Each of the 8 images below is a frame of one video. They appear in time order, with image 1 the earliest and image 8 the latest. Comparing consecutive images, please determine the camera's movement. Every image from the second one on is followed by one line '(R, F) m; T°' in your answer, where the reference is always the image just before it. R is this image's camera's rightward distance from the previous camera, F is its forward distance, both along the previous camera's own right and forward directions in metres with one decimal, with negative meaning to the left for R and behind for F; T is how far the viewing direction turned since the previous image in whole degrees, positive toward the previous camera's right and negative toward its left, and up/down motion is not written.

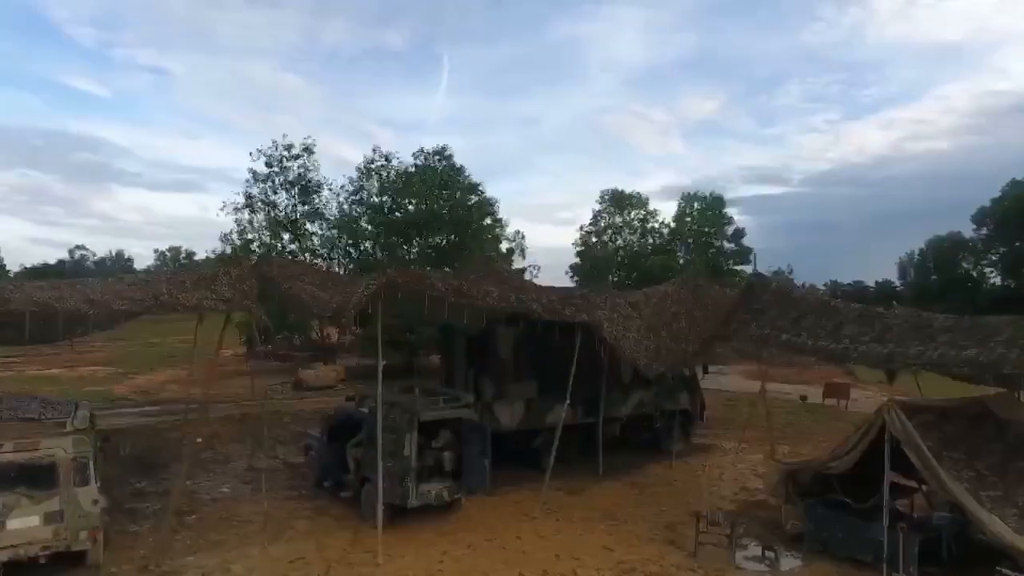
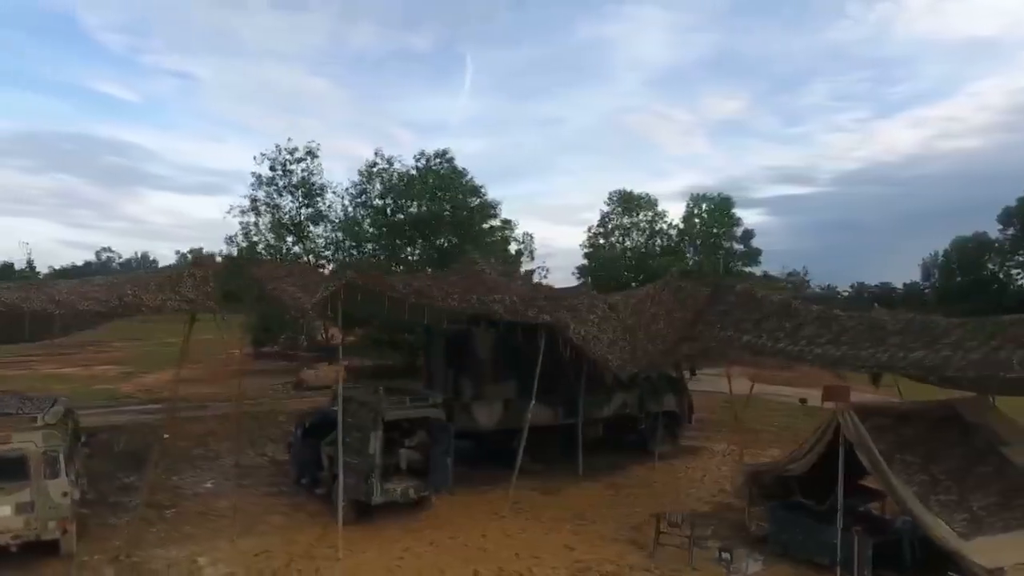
(+1.0, -0.1) m; -2°
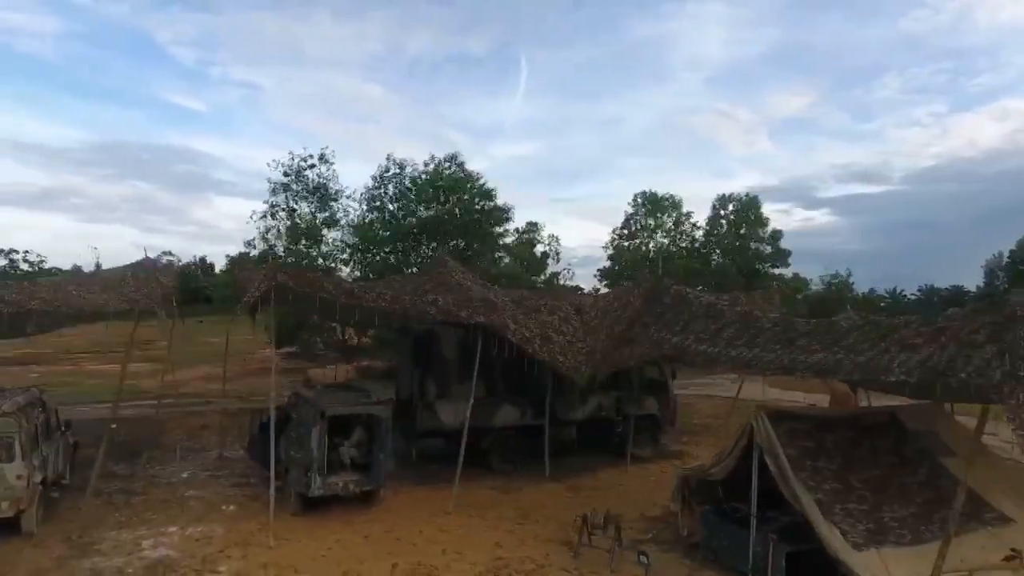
(+2.2, -0.1) m; -5°
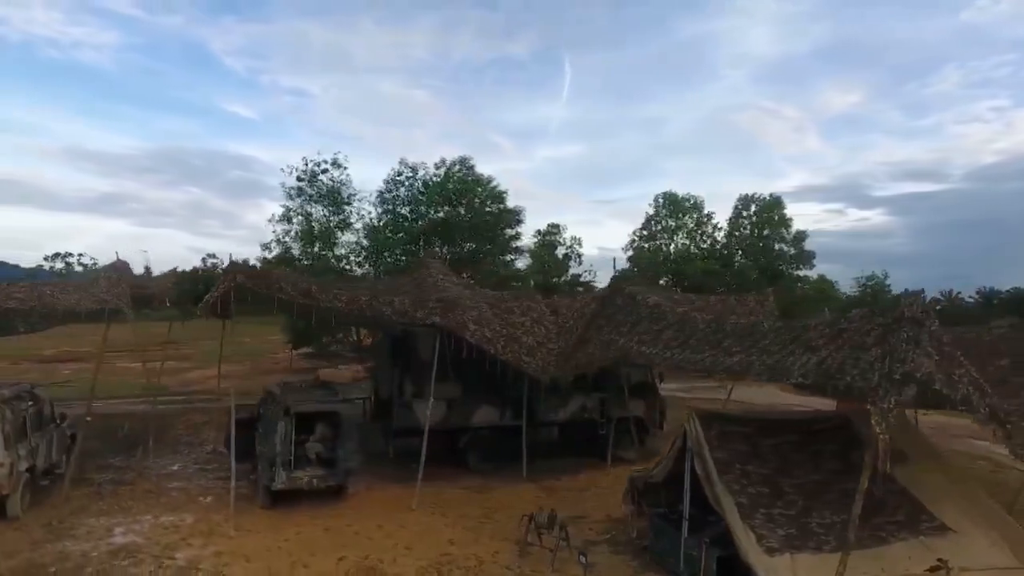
(+1.6, -0.1) m; -4°
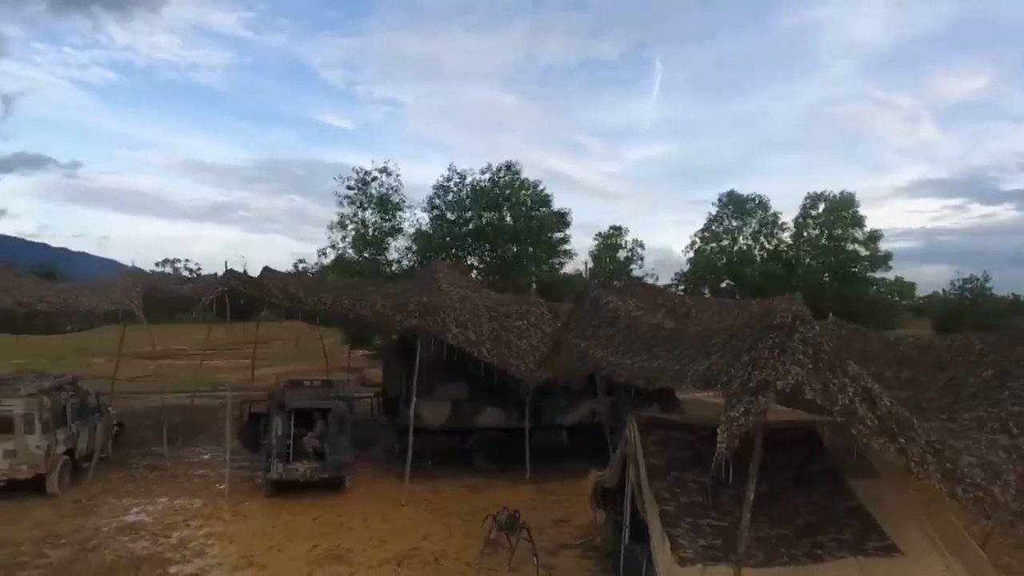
(+2.1, -0.1) m; -8°
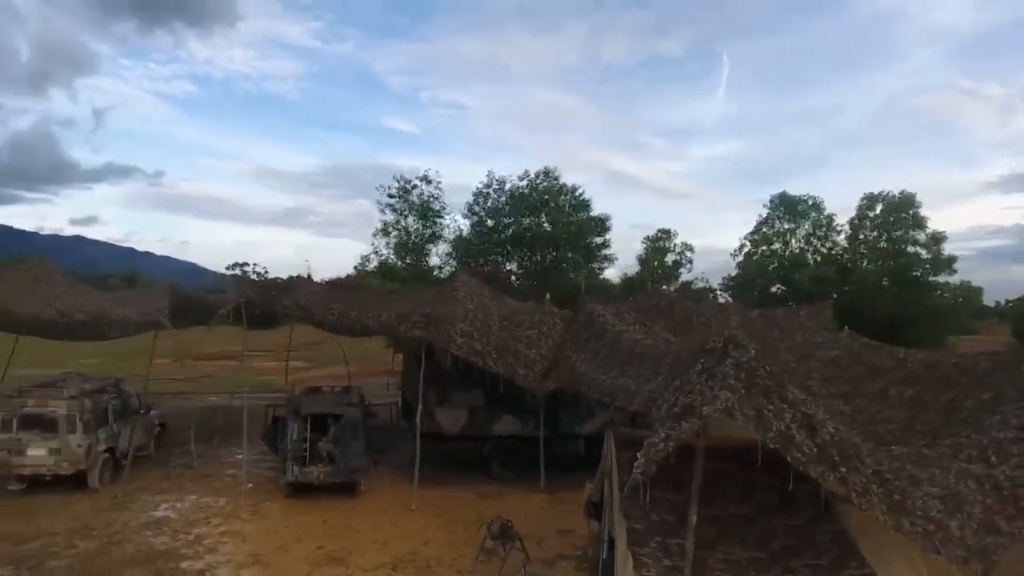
(+1.2, -0.1) m; -6°
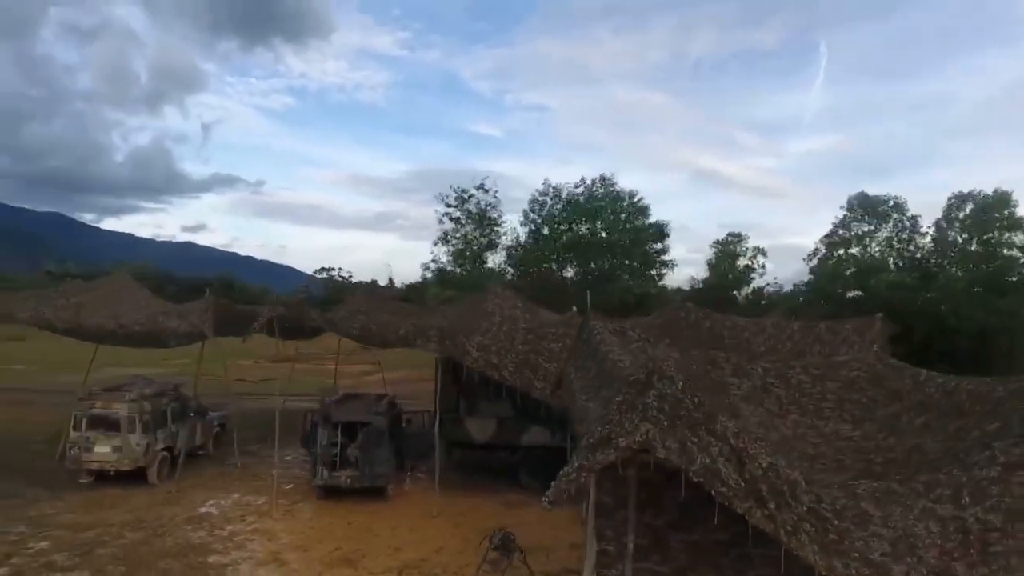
(+1.5, -0.1) m; -8°
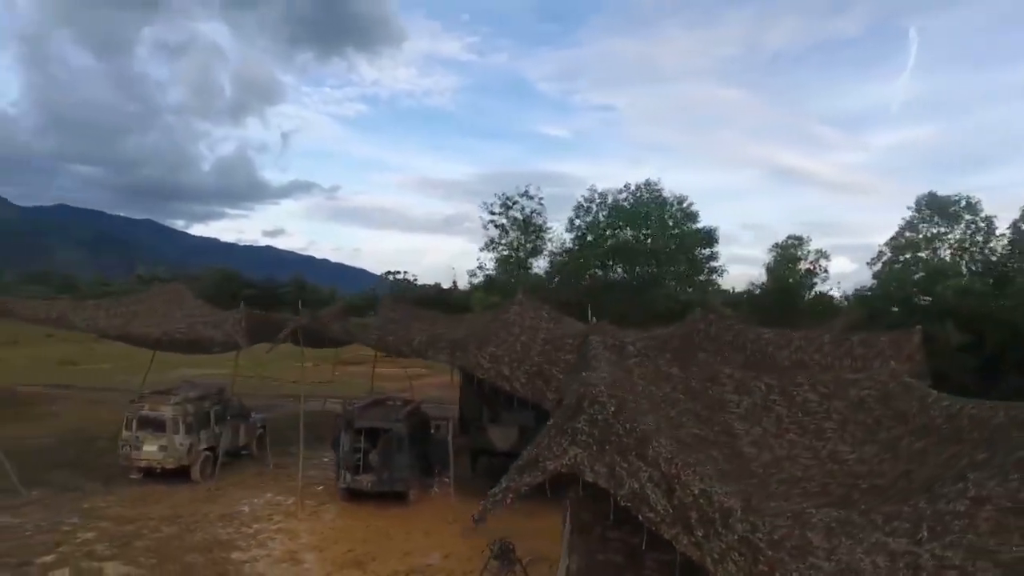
(+1.2, -0.1) m; -6°
